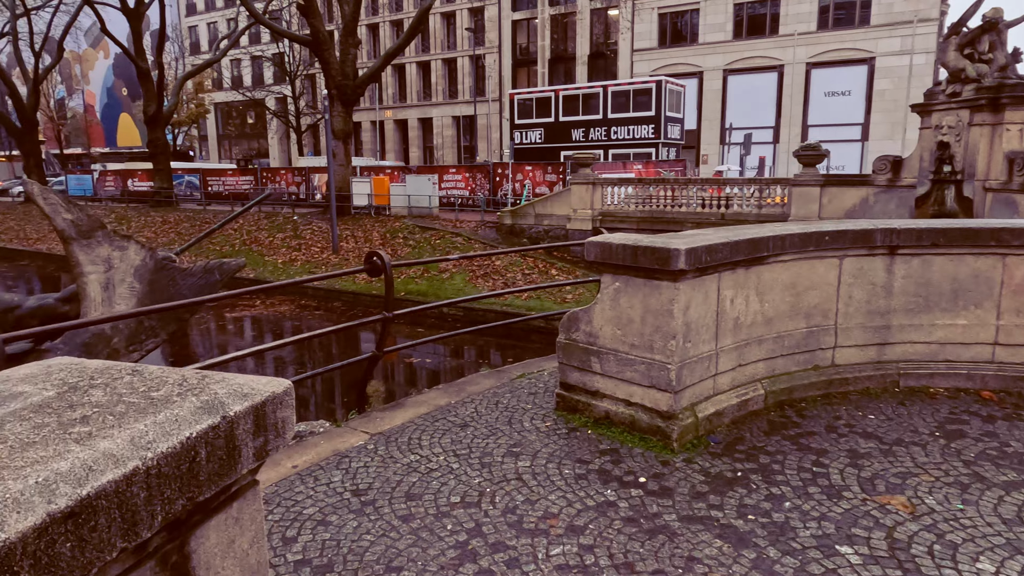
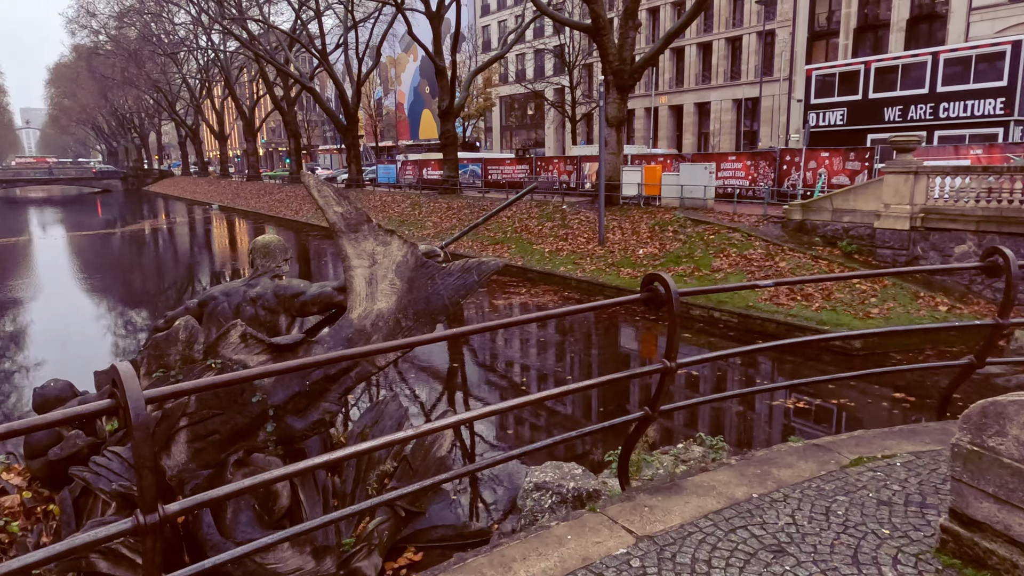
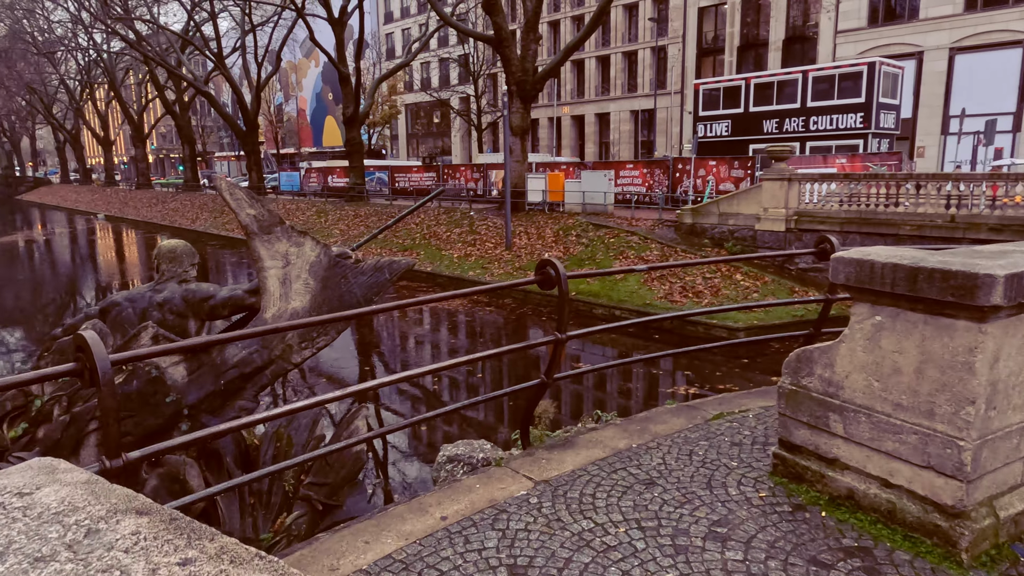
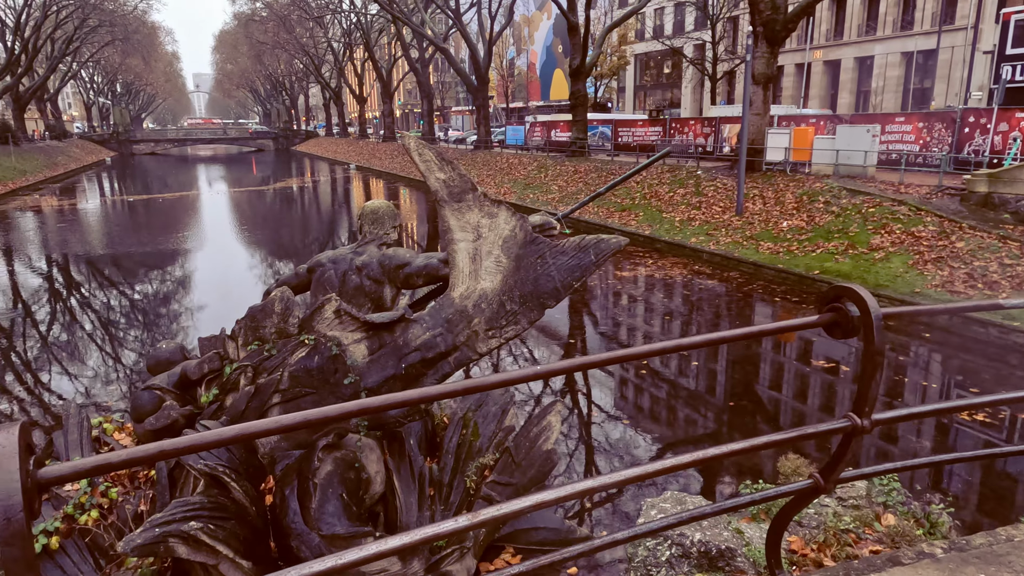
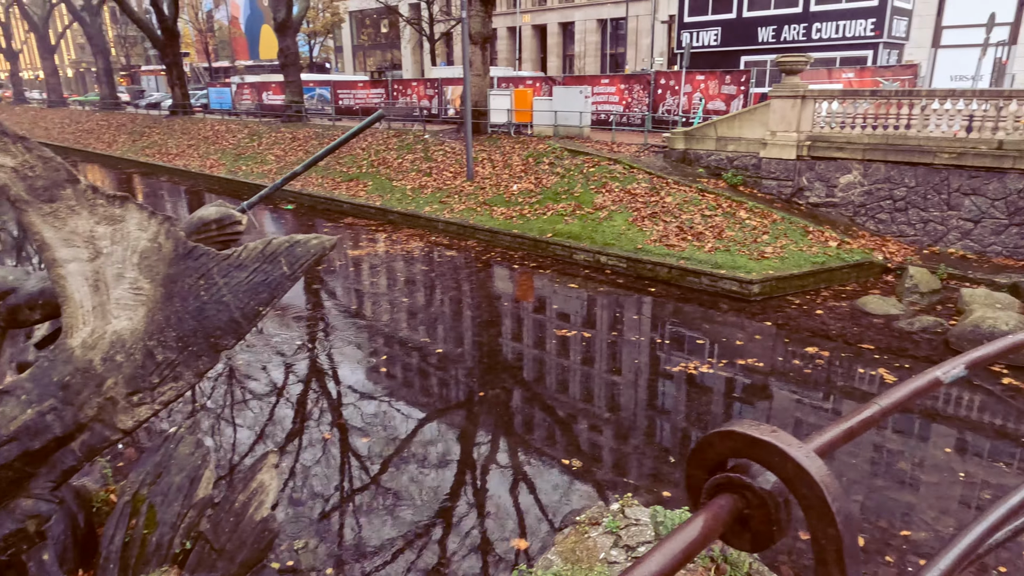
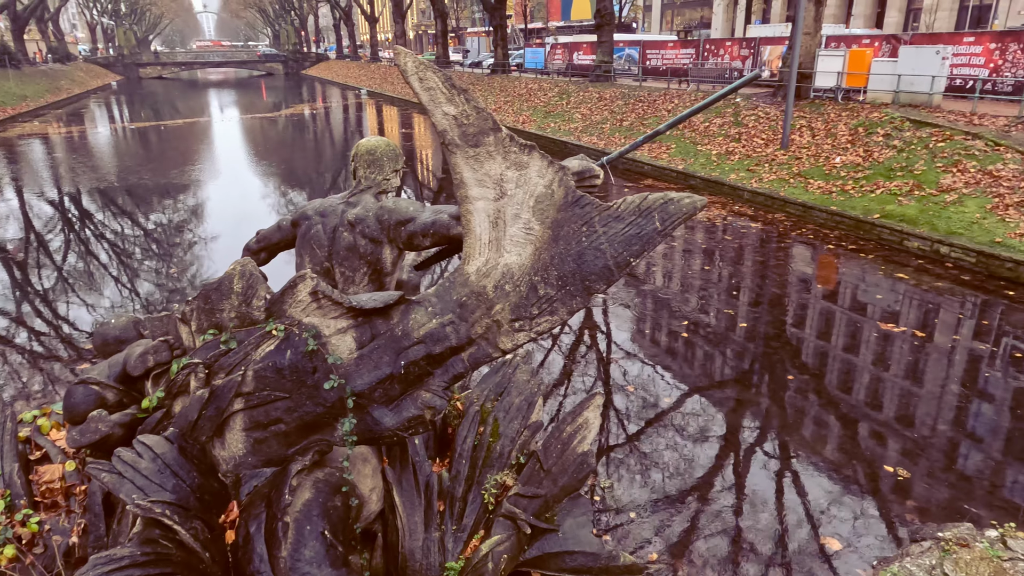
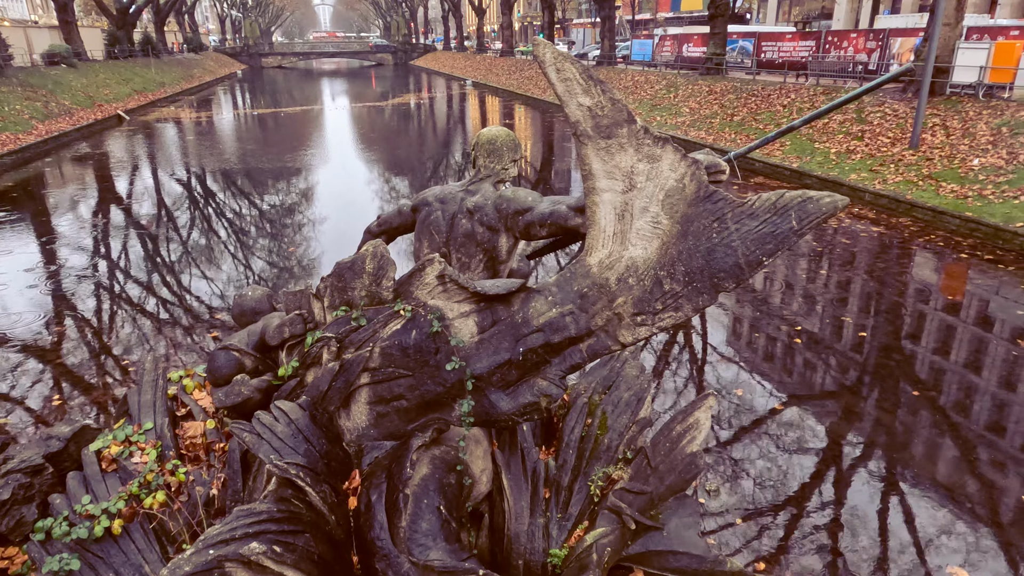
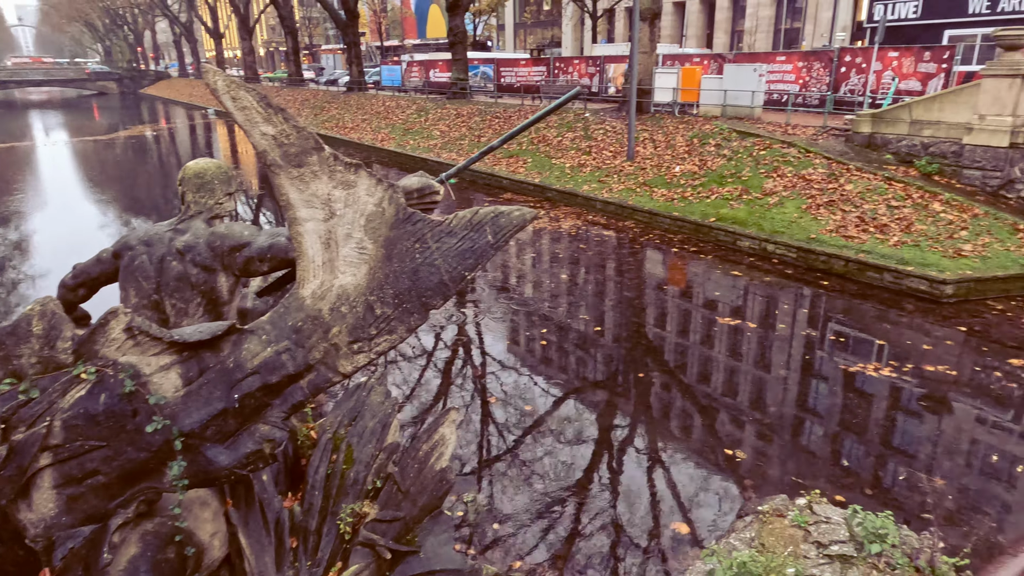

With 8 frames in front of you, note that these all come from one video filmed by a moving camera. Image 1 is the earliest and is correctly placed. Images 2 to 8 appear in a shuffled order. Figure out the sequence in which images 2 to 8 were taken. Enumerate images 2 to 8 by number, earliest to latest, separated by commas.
3, 2, 4, 7, 6, 8, 5
